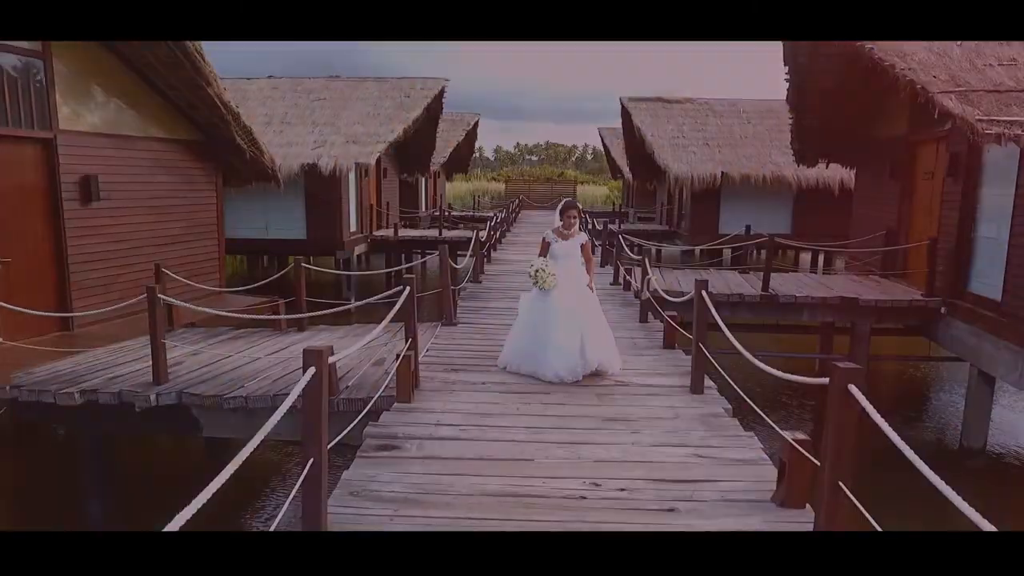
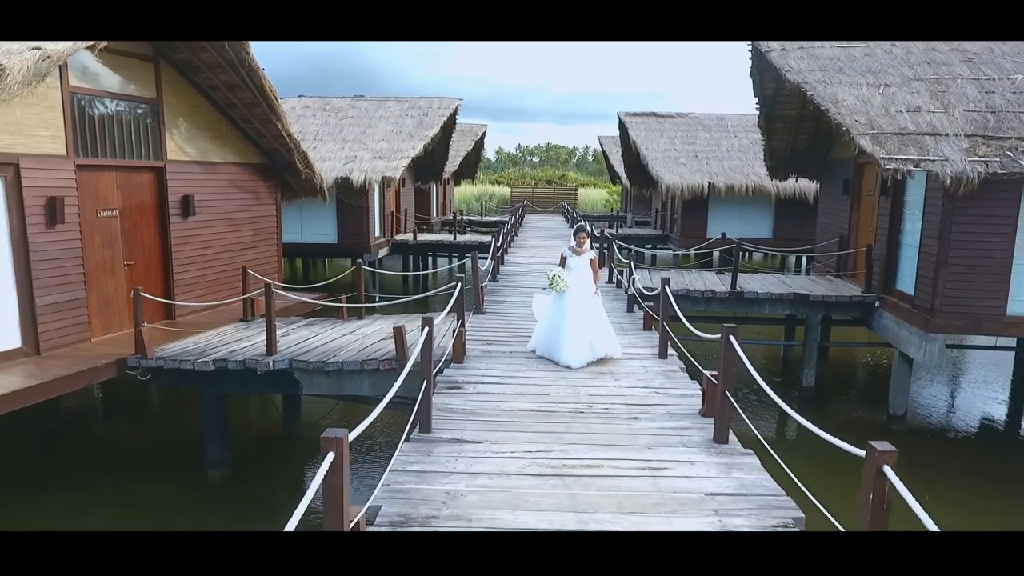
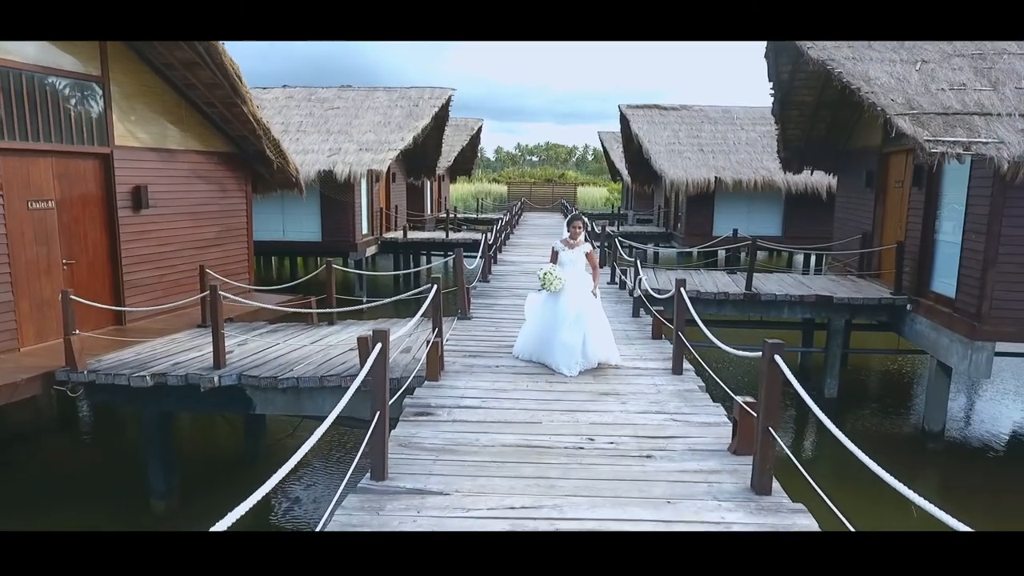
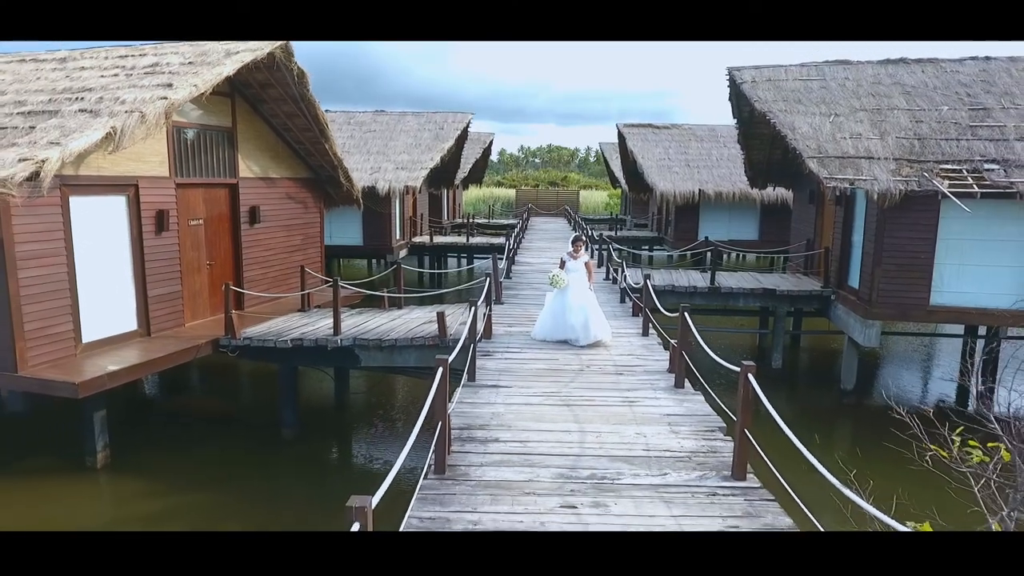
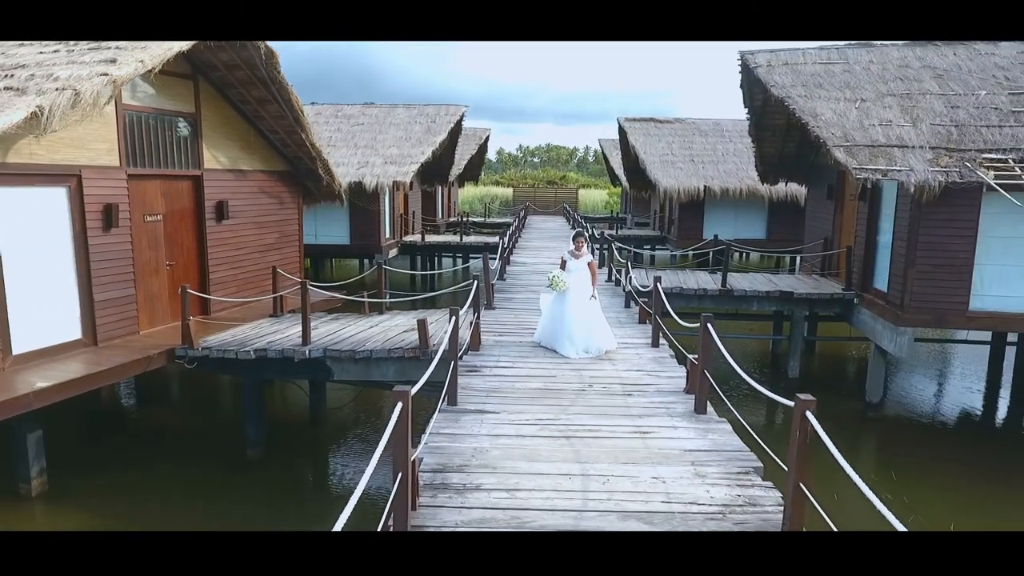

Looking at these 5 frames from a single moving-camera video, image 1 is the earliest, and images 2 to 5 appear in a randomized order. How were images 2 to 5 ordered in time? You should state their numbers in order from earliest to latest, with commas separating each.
3, 2, 5, 4
